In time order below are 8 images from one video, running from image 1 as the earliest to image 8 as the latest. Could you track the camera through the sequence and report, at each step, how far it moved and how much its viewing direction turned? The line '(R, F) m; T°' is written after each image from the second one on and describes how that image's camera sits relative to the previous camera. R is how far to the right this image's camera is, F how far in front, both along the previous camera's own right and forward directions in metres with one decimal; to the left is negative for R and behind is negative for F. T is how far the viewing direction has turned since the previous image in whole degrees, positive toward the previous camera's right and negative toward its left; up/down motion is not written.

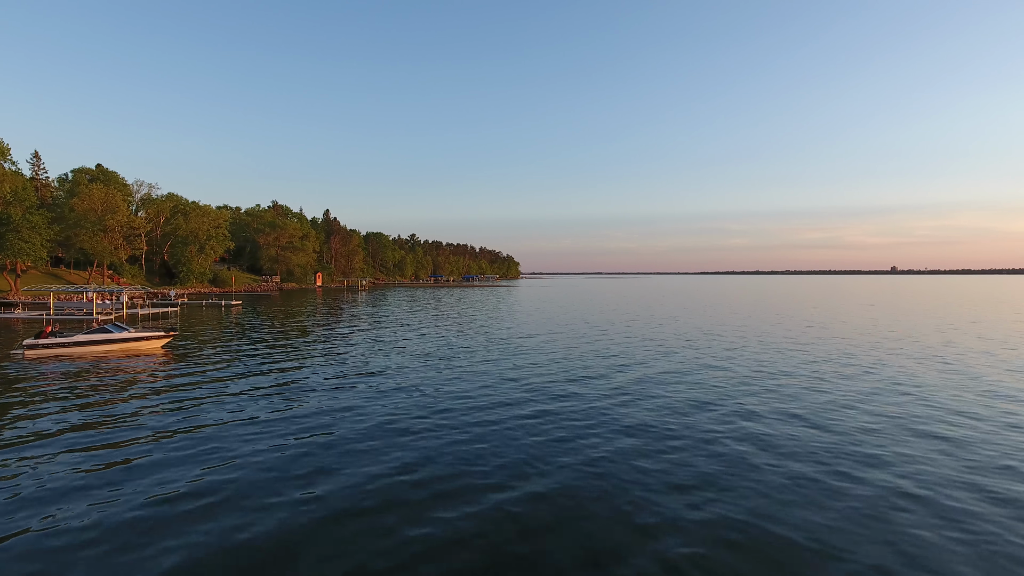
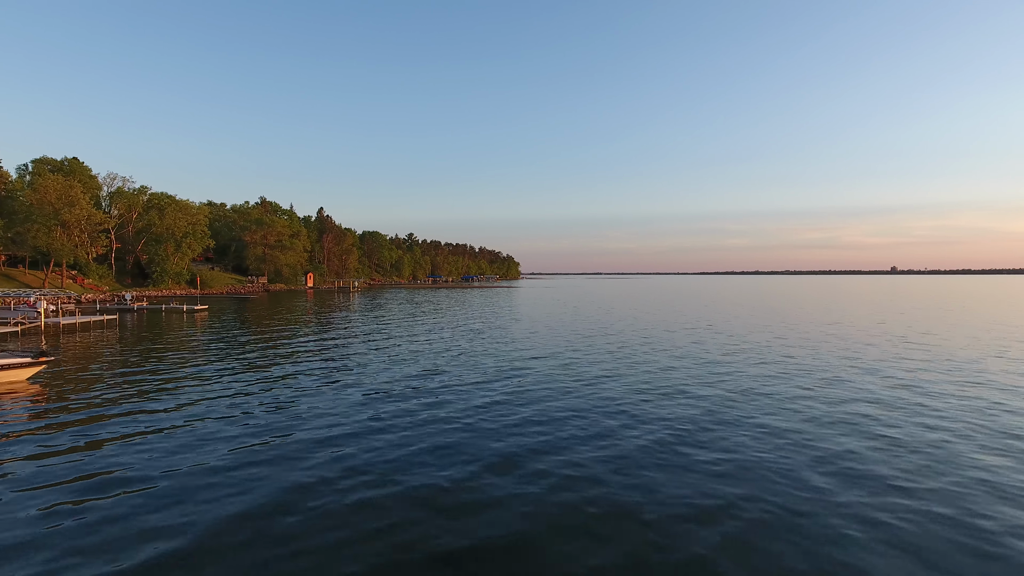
(-0.6, +7.1) m; 0°
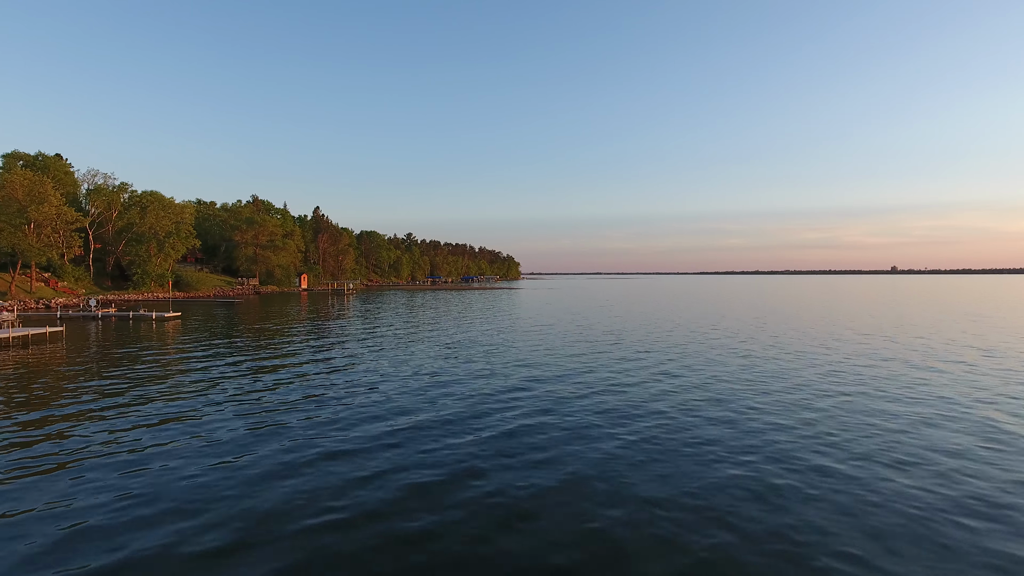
(-0.6, +4.9) m; 0°
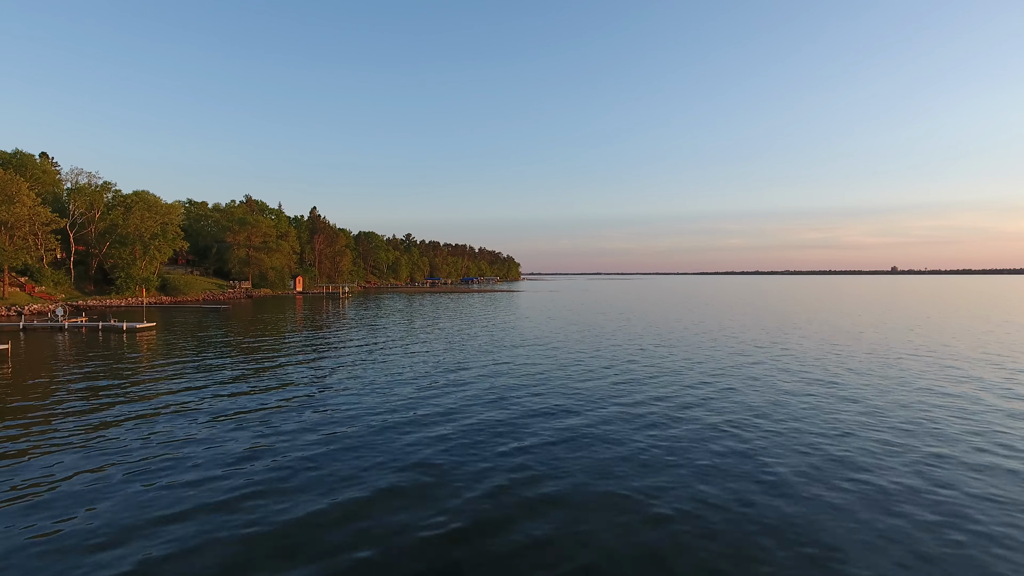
(-0.5, +3.8) m; 0°
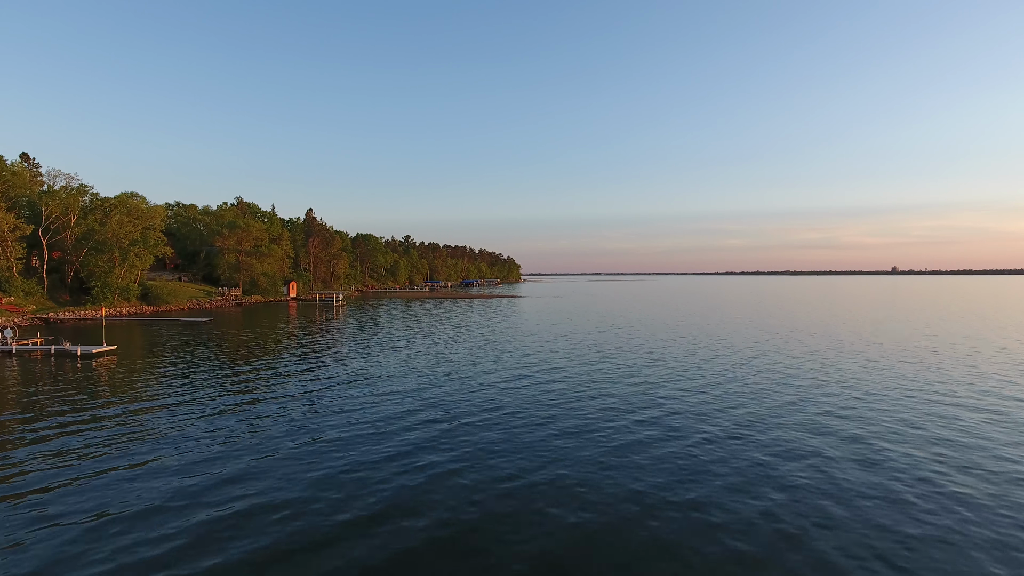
(-0.7, +4.8) m; 0°
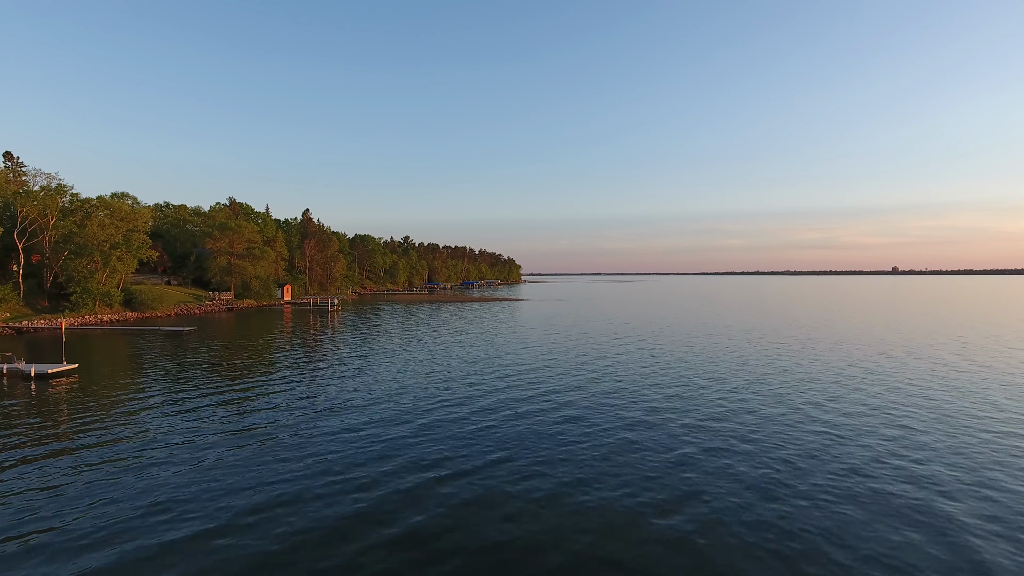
(-0.5, +3.8) m; 0°
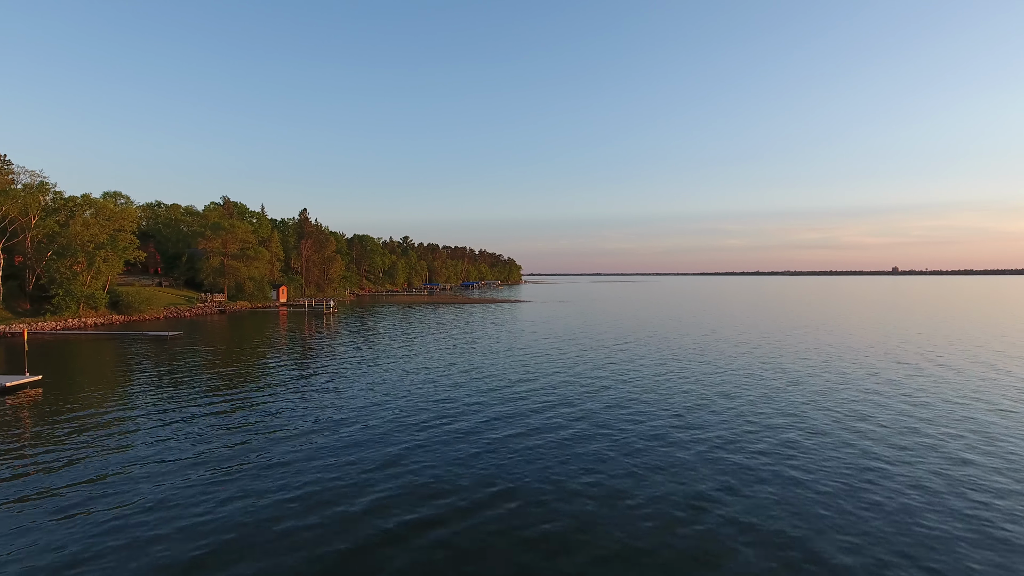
(-0.4, +2.9) m; 0°
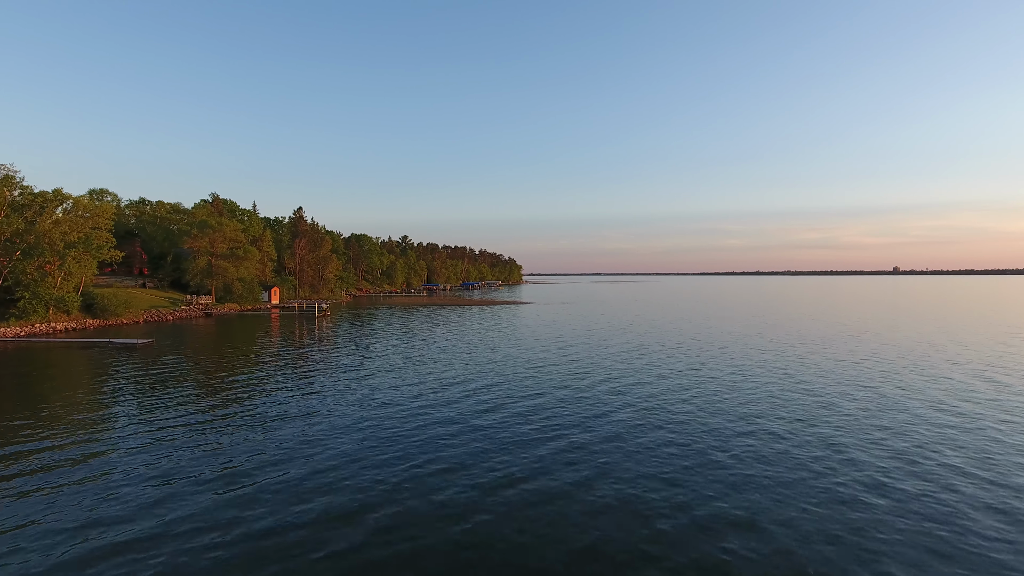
(-0.7, +5.0) m; 0°
